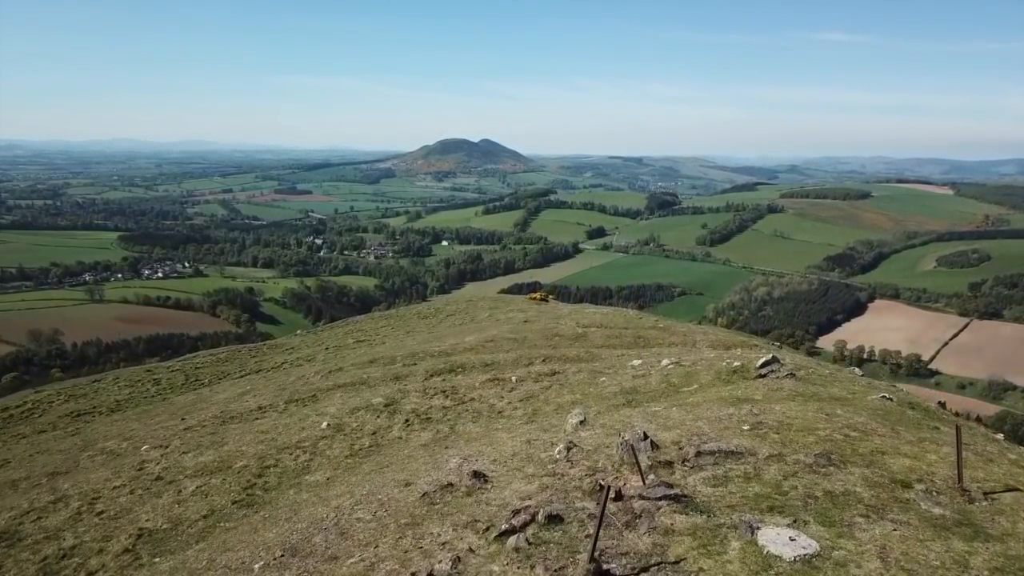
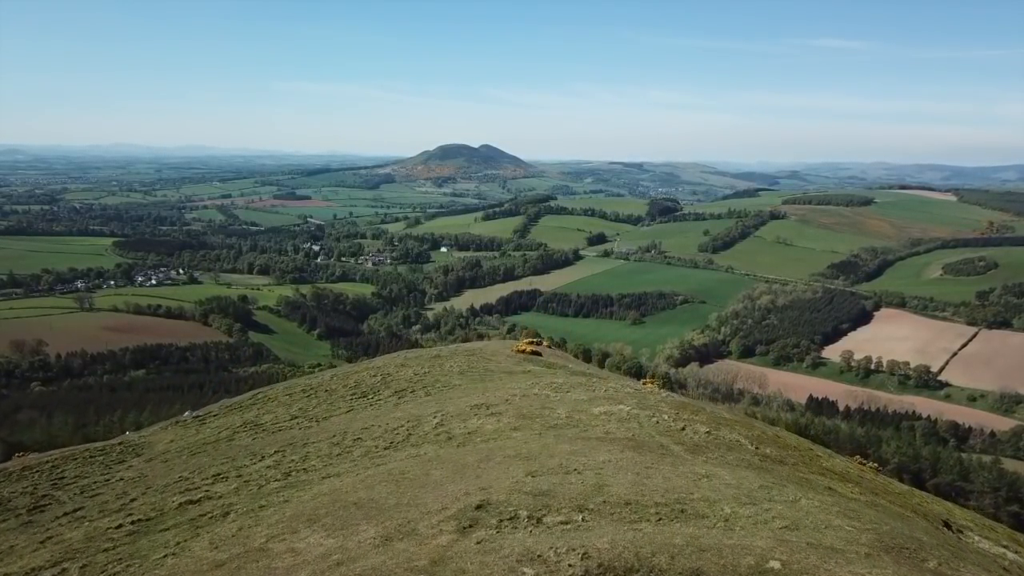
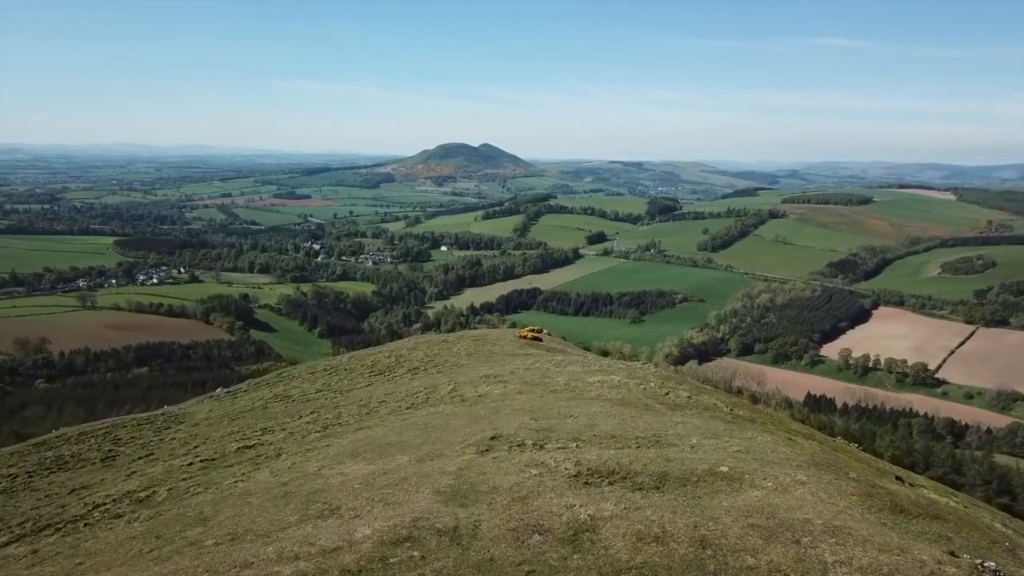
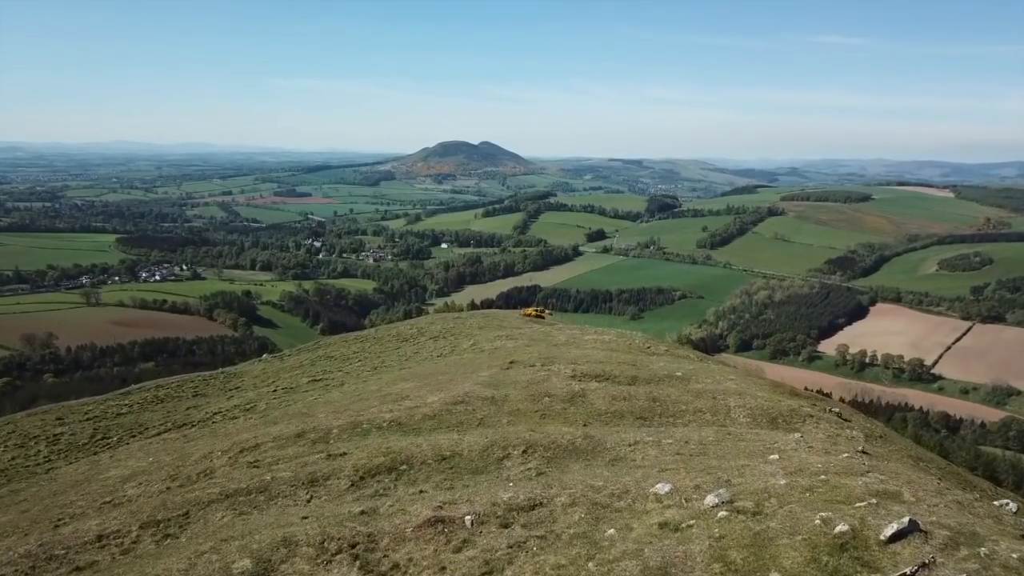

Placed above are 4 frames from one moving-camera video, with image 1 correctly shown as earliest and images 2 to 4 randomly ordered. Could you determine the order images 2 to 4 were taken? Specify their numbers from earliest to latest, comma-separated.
4, 3, 2
